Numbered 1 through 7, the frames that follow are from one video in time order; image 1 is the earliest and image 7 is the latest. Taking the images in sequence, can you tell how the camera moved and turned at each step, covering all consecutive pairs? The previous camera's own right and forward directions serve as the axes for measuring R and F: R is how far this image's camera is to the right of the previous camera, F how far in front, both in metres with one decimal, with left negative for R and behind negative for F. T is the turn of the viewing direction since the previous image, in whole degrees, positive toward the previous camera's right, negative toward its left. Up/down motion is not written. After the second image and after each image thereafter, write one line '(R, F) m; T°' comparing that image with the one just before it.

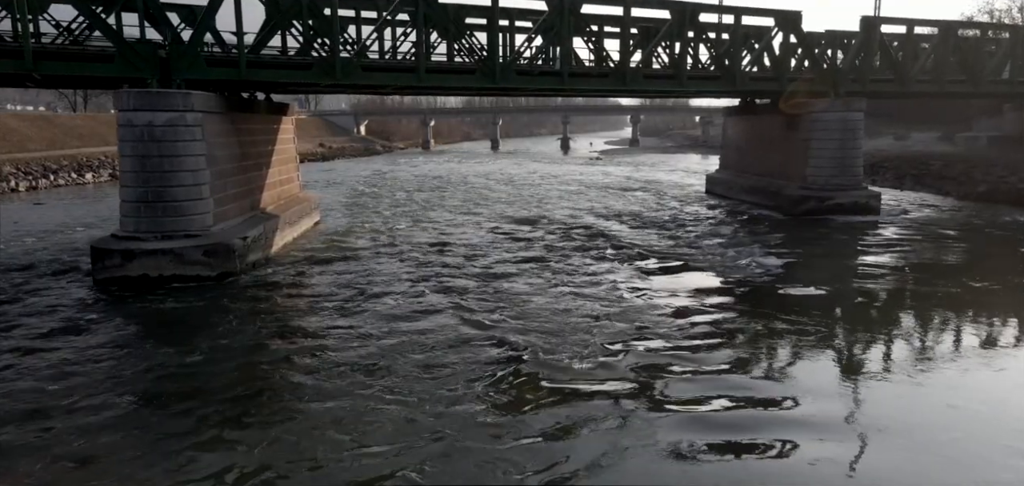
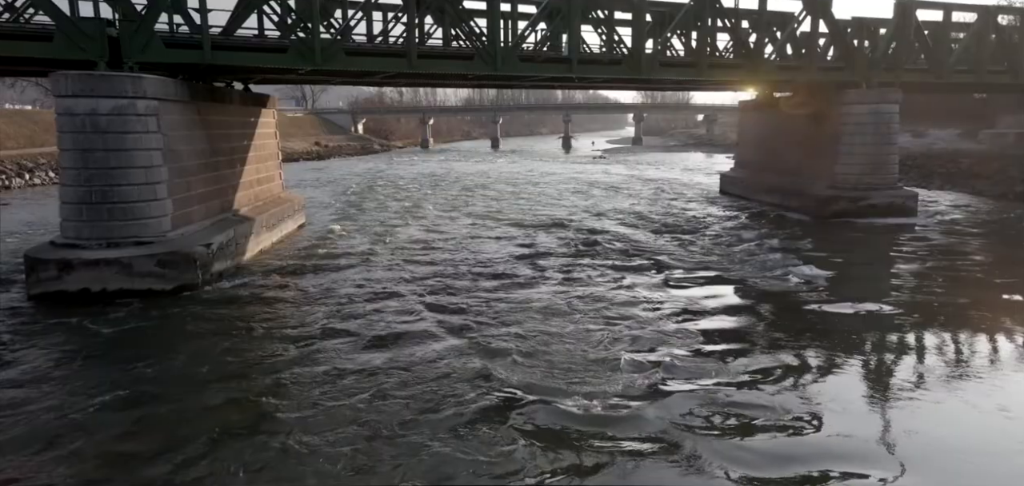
(-0.1, +2.0) m; 0°
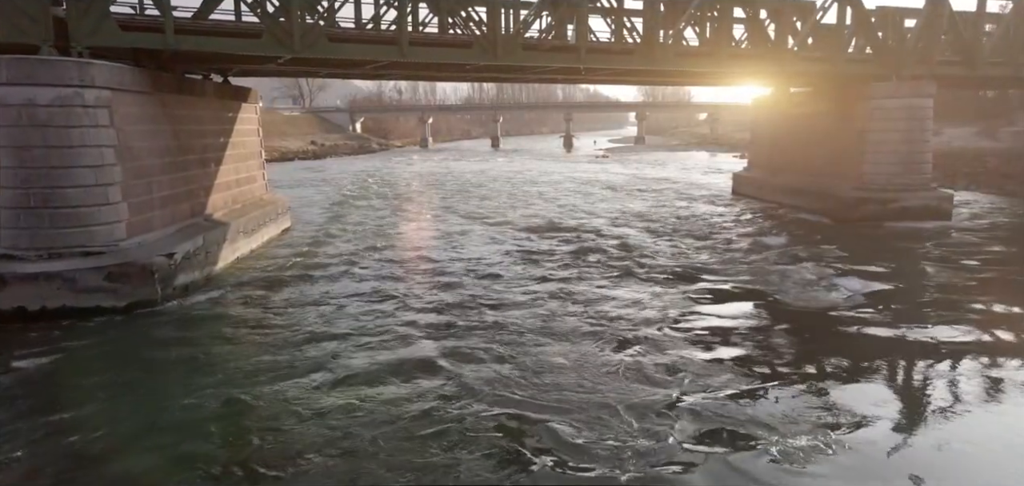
(0.0, +1.6) m; 0°
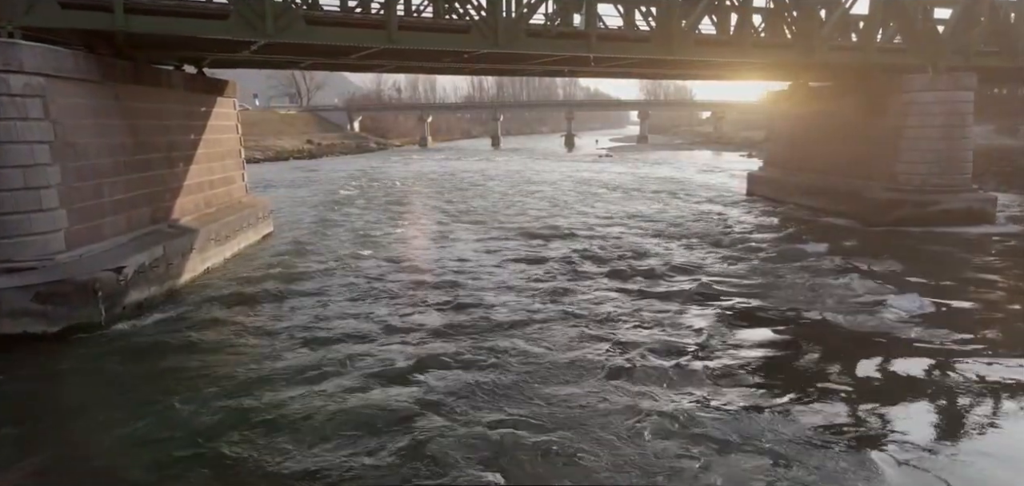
(0.0, +1.6) m; 0°
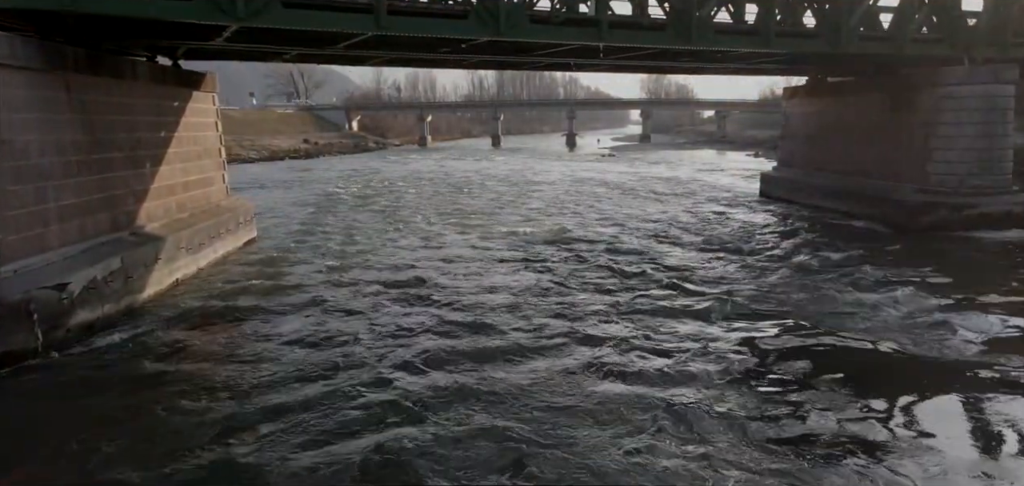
(0.0, +1.3) m; 0°
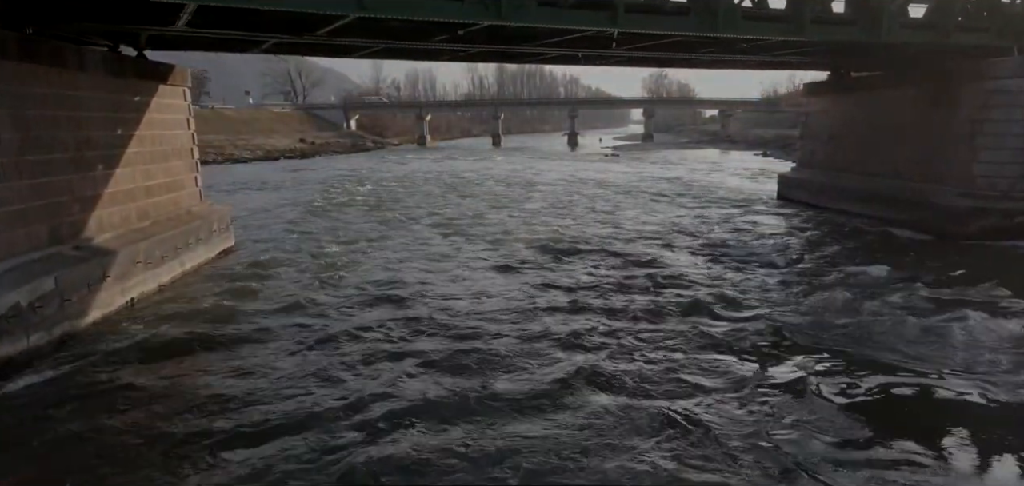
(-0.1, +1.6) m; 0°
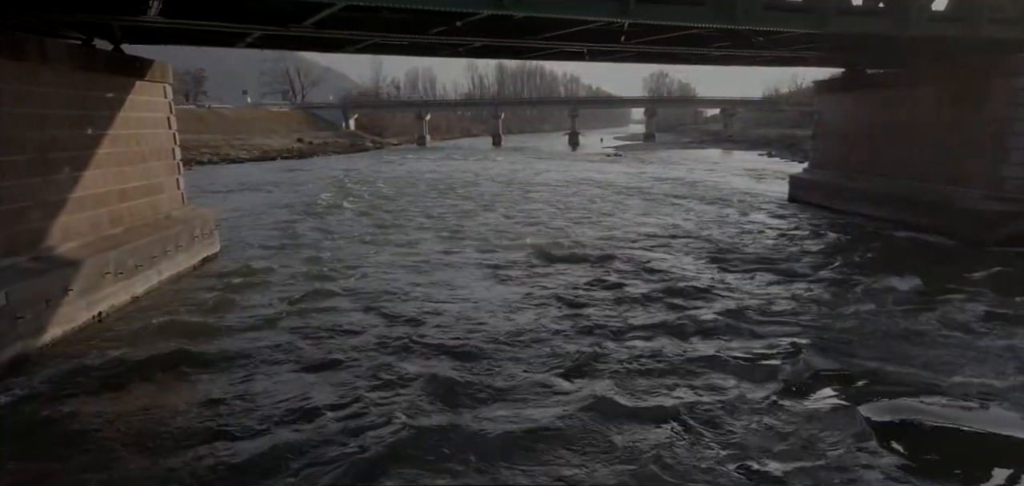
(0.0, +0.9) m; 0°
